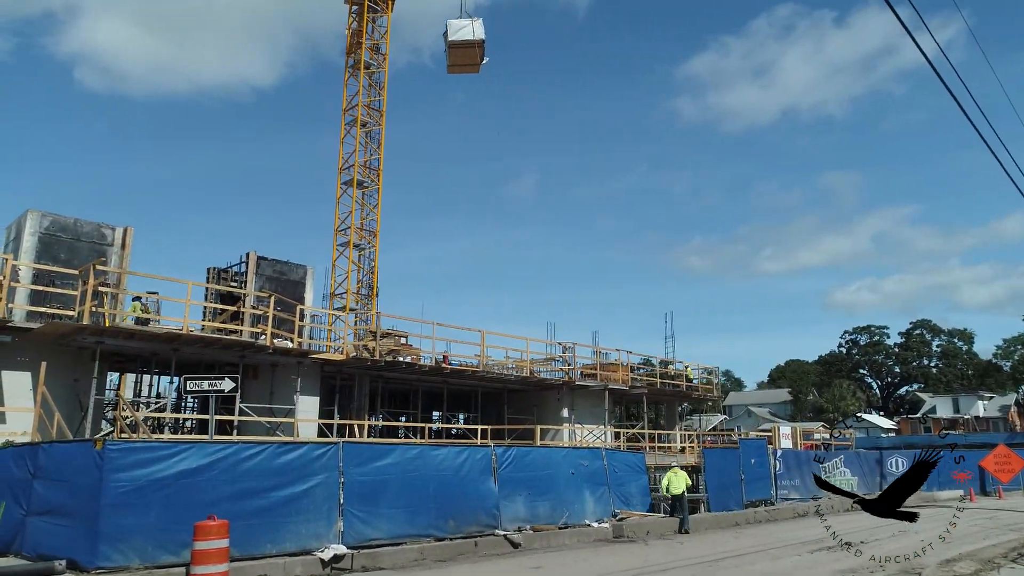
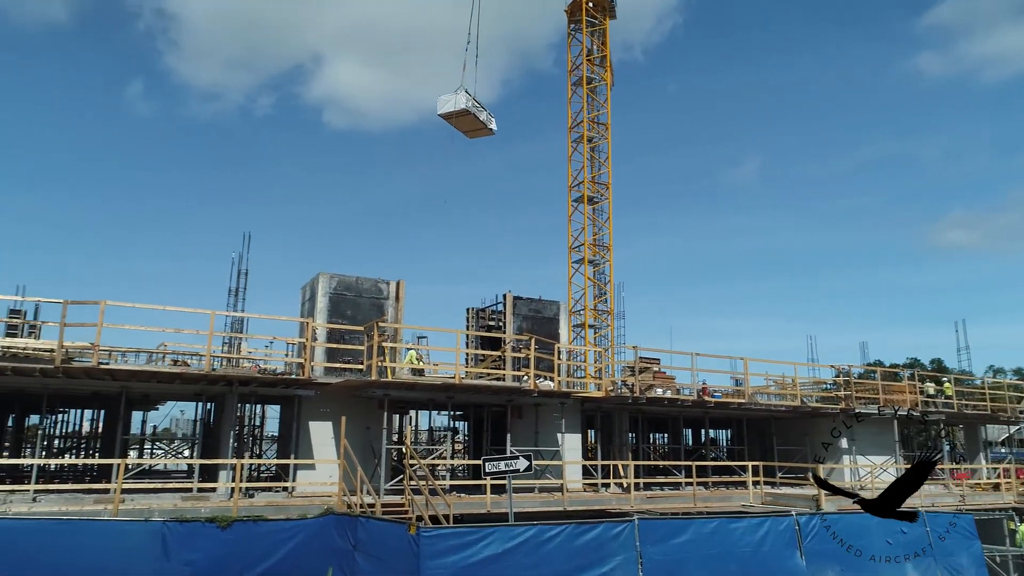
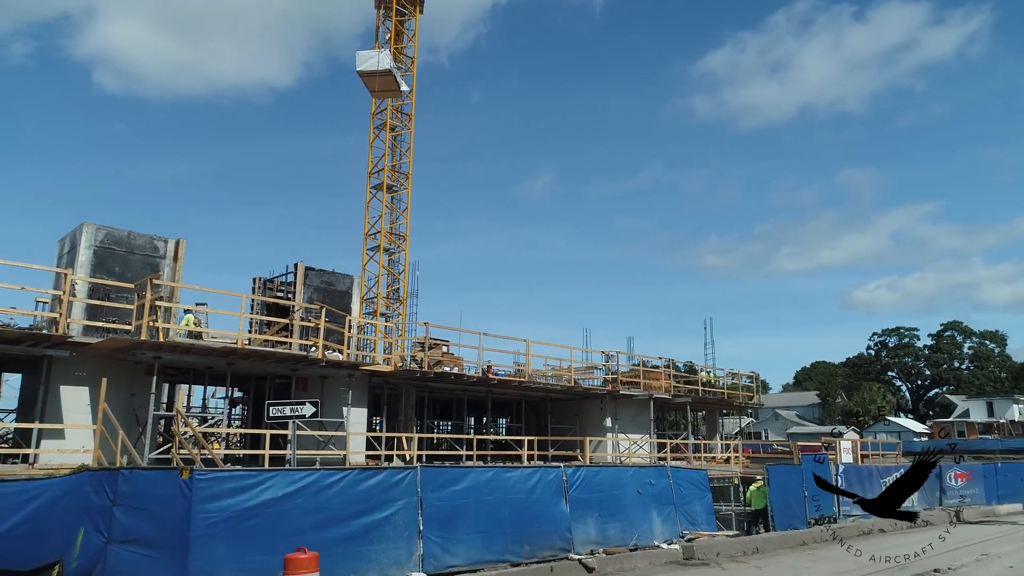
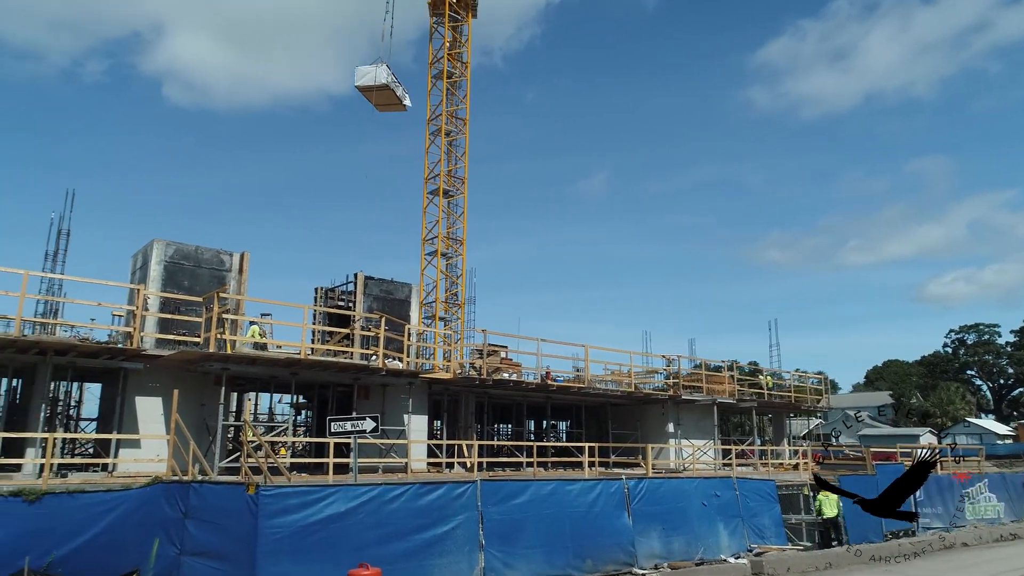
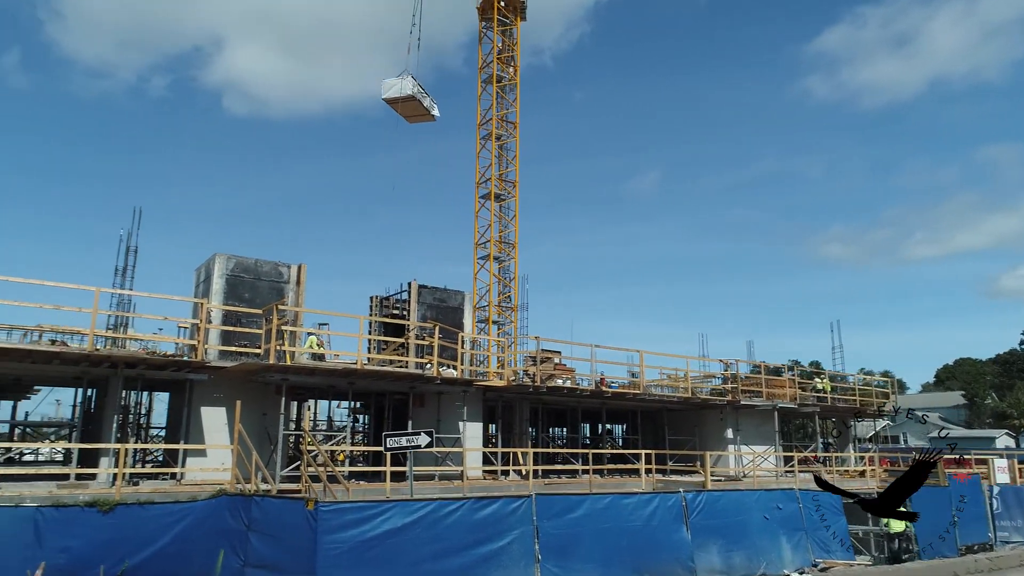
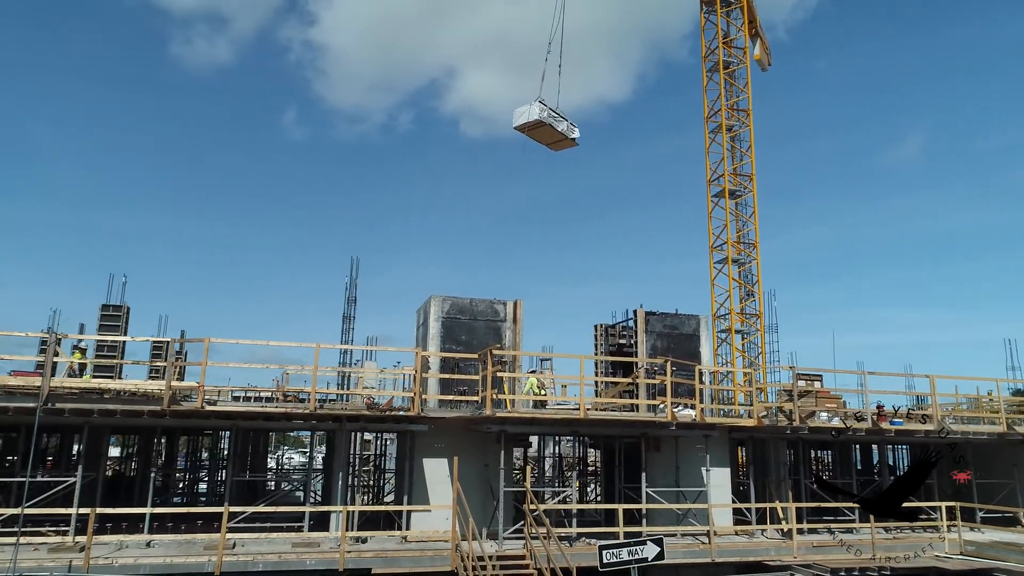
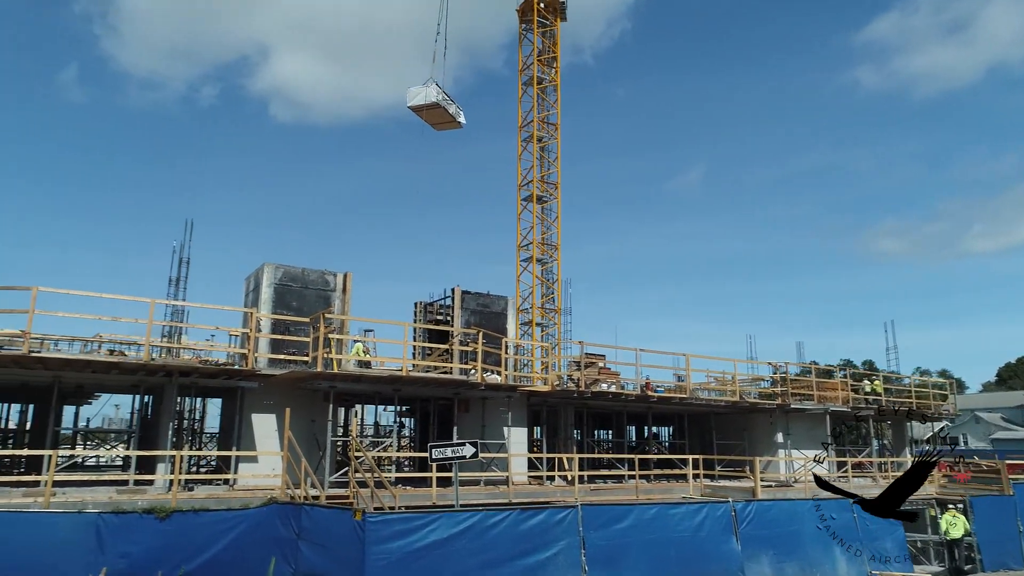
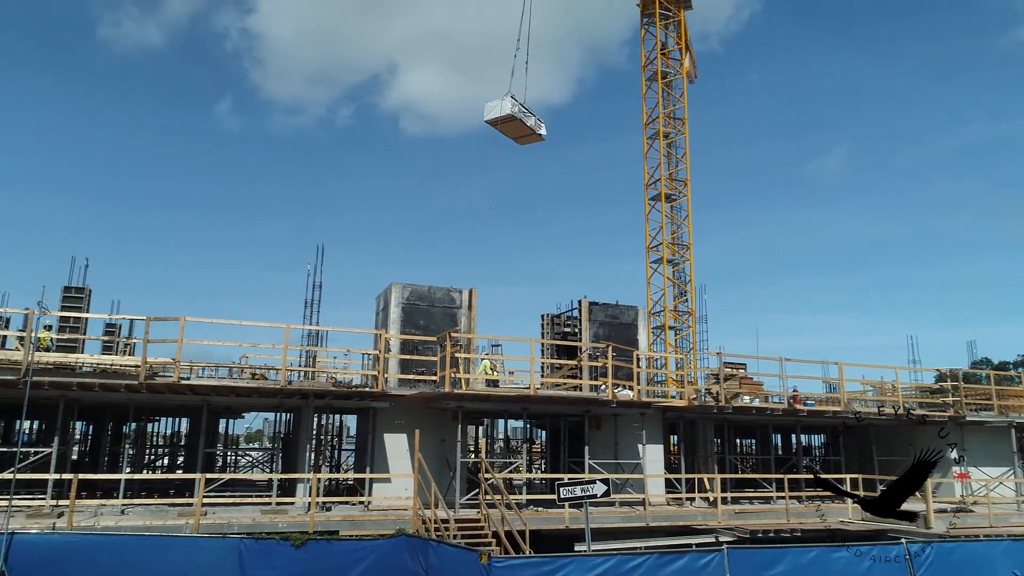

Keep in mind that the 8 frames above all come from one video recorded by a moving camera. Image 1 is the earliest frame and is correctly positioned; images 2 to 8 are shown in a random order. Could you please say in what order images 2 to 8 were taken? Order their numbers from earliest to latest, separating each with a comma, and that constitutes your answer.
3, 4, 5, 7, 2, 8, 6
